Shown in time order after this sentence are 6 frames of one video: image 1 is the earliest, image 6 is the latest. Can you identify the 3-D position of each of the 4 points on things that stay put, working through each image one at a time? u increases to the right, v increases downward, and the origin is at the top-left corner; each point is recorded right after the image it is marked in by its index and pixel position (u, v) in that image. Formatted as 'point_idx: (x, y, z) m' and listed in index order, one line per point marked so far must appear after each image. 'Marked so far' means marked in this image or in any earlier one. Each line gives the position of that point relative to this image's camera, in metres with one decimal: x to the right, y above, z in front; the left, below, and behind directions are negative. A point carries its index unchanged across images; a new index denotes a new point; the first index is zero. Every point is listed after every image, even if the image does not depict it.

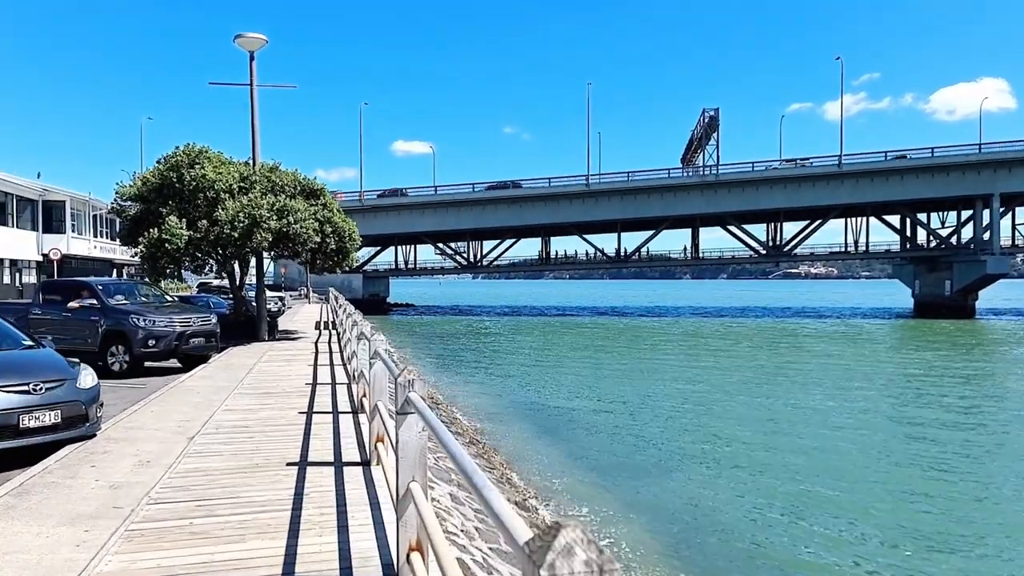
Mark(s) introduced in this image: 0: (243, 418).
0: (-3.1, -1.5, +8.1) m
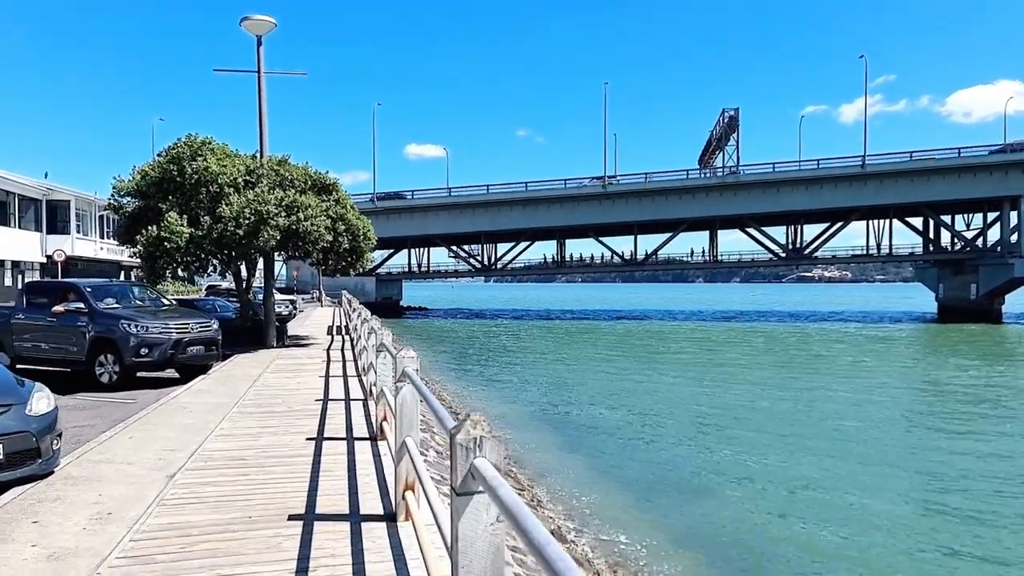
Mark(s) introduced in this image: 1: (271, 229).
0: (-2.6, -1.5, +6.8) m
1: (-5.1, +1.3, +15.0) m
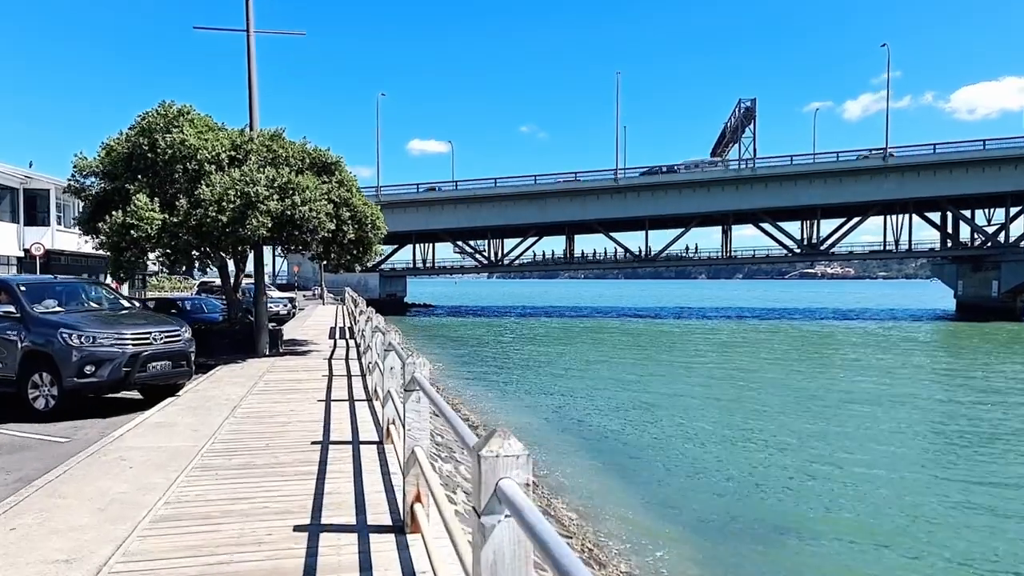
0: (-1.9, -1.5, +4.2) m
1: (-4.4, +1.3, +12.4) m
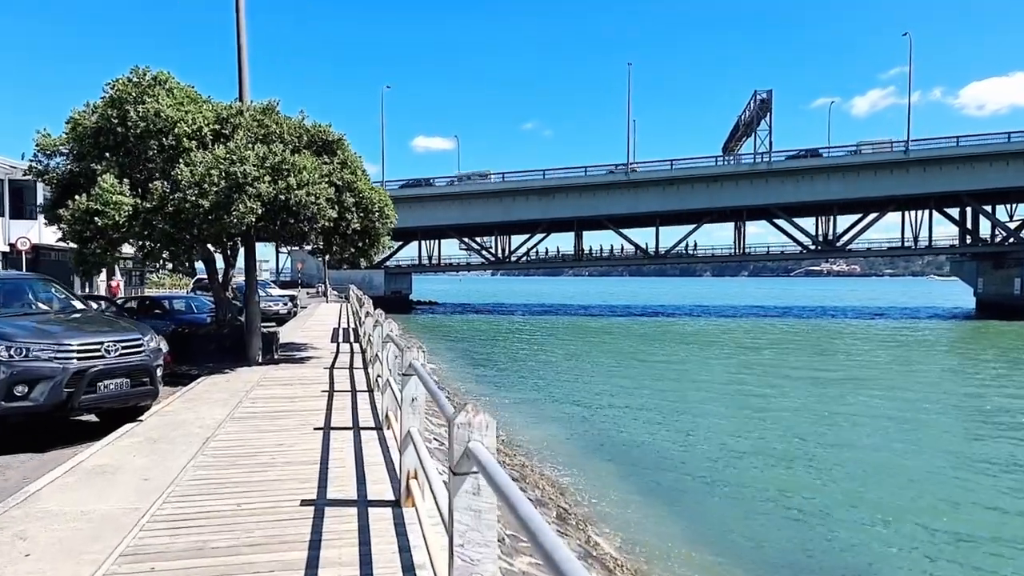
0: (-1.5, -1.5, +2.3) m
1: (-3.9, +1.3, +10.5) m
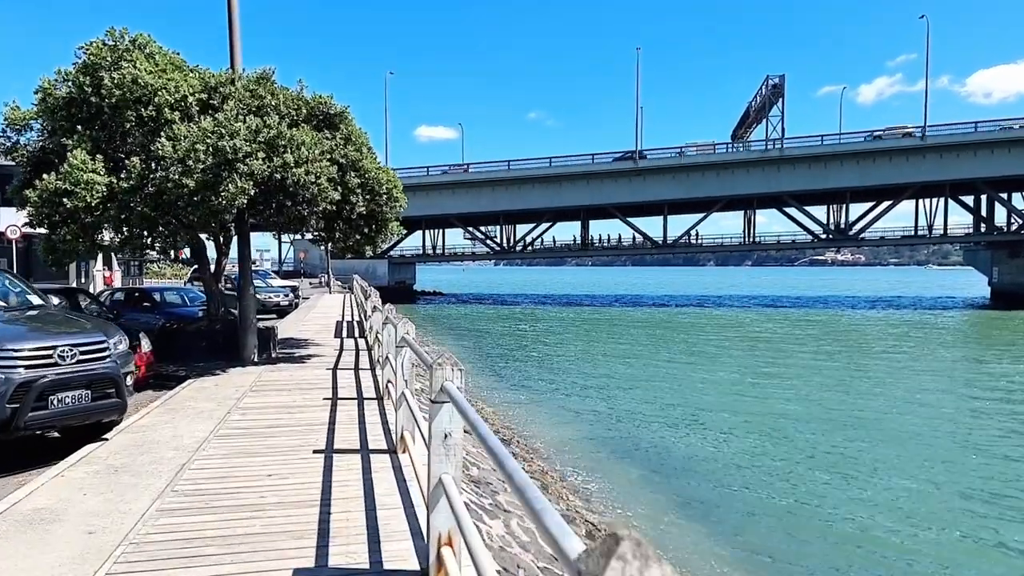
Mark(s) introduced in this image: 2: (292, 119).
0: (-1.1, -1.5, +1.0) m
1: (-3.5, +1.4, +9.2) m
2: (-3.3, +2.5, +10.6) m
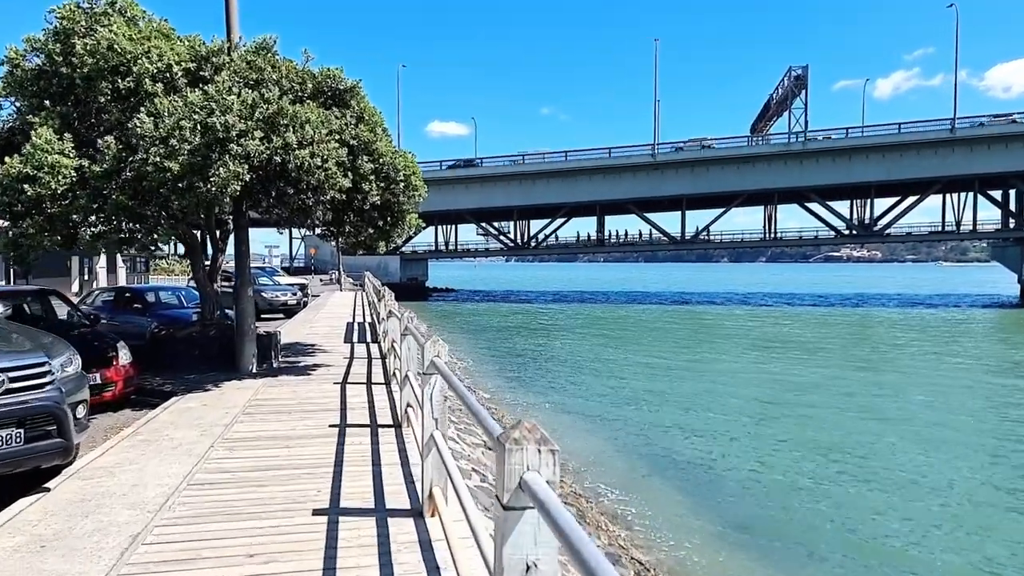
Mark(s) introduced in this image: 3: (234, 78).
0: (-0.8, -1.6, -0.5) m
1: (-3.0, +1.4, +7.8) m
2: (-2.8, +2.5, +9.2) m
3: (-3.4, +2.5, +8.6) m
